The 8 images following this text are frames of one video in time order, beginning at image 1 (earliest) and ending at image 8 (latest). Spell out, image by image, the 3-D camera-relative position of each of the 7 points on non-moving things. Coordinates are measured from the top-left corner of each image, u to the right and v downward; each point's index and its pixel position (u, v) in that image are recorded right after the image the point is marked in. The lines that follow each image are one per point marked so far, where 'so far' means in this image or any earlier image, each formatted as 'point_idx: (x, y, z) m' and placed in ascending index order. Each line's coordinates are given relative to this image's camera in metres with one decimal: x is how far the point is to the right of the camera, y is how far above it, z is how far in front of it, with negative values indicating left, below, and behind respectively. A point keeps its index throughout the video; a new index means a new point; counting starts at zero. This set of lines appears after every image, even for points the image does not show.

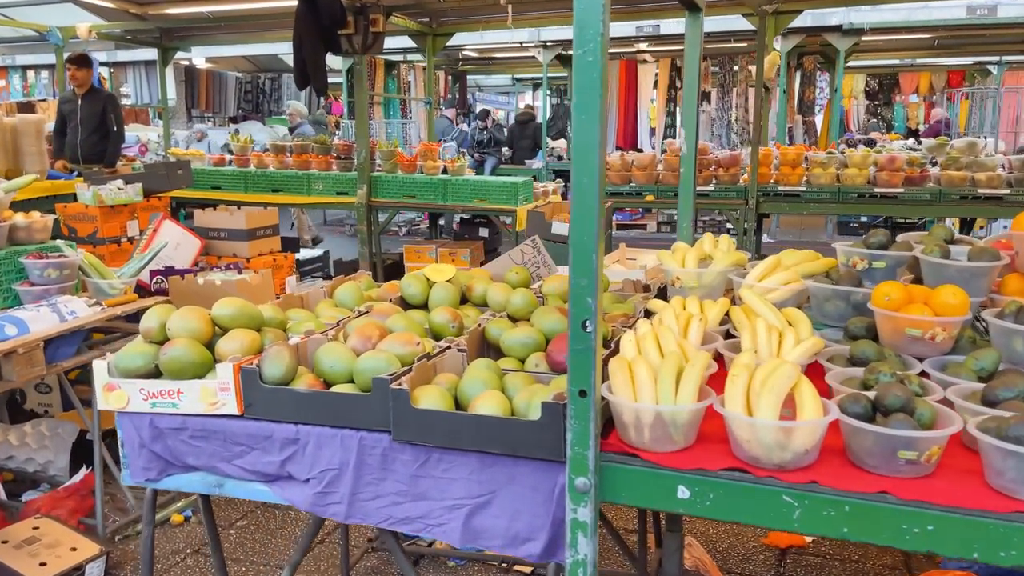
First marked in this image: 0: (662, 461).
0: (+0.4, -0.5, +2.2) m
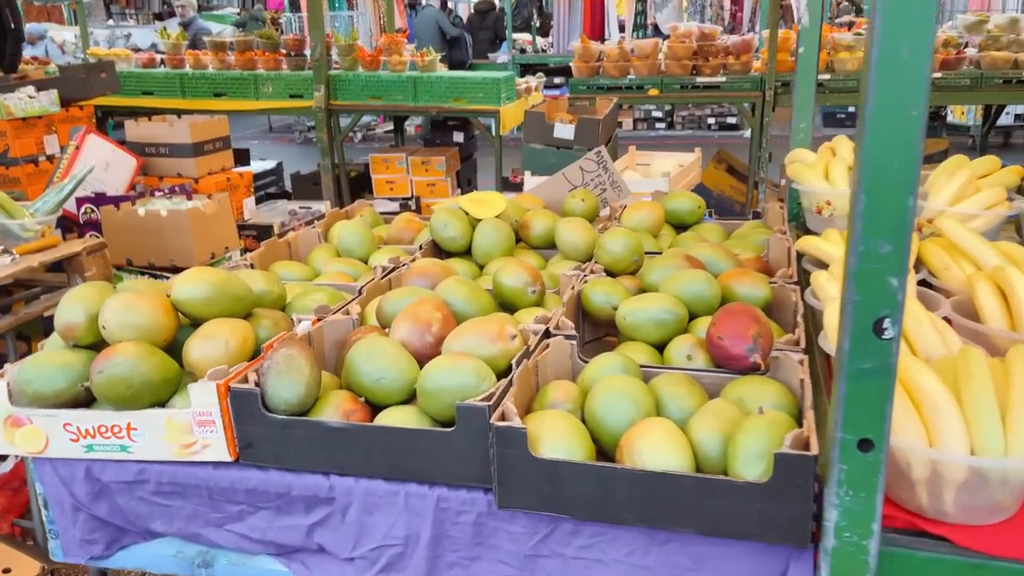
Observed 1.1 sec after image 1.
0: (+0.8, -0.4, +1.3) m
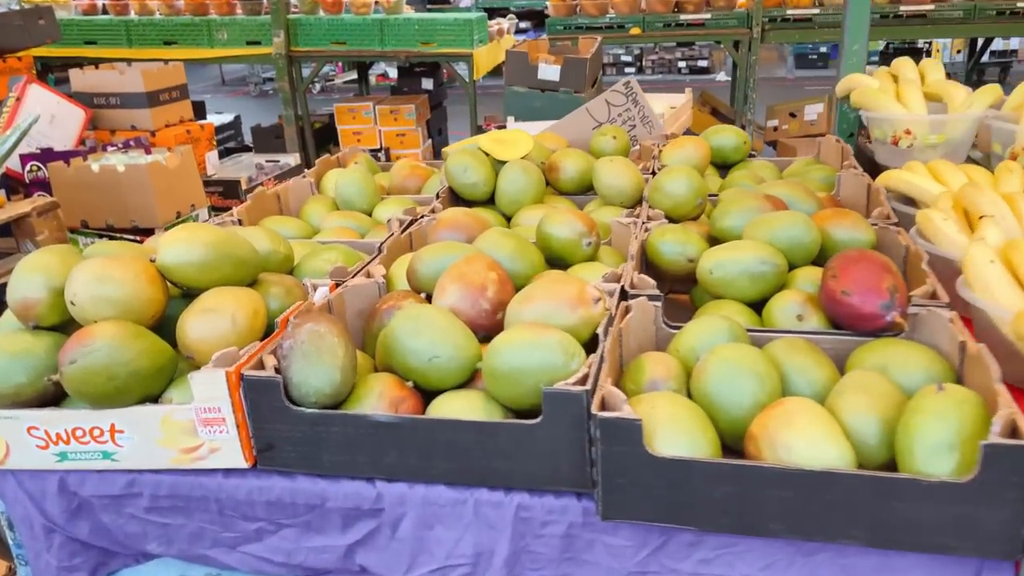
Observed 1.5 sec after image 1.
0: (+0.9, -0.3, +1.0) m
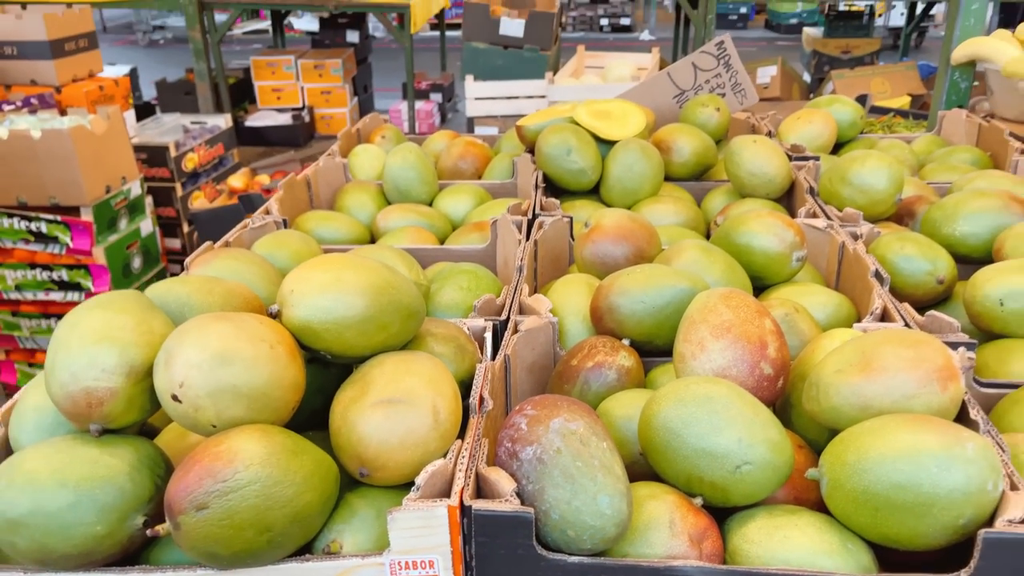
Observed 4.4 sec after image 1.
0: (+1.3, -0.4, +0.7) m
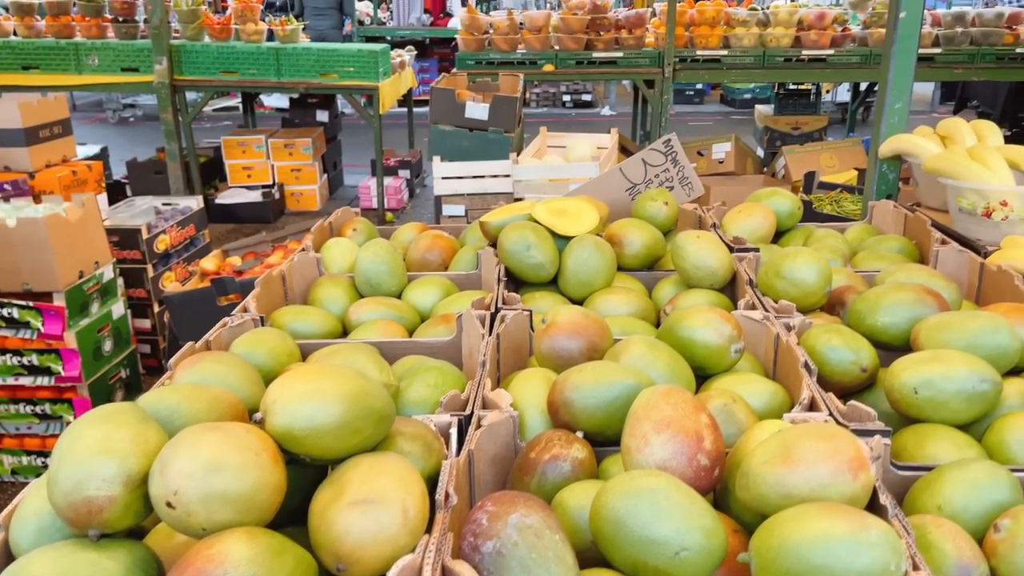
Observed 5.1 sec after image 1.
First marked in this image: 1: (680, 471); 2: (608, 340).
0: (+1.3, -0.5, +0.9) m
1: (+0.2, -0.2, +1.1) m
2: (+0.2, -0.1, +1.5) m
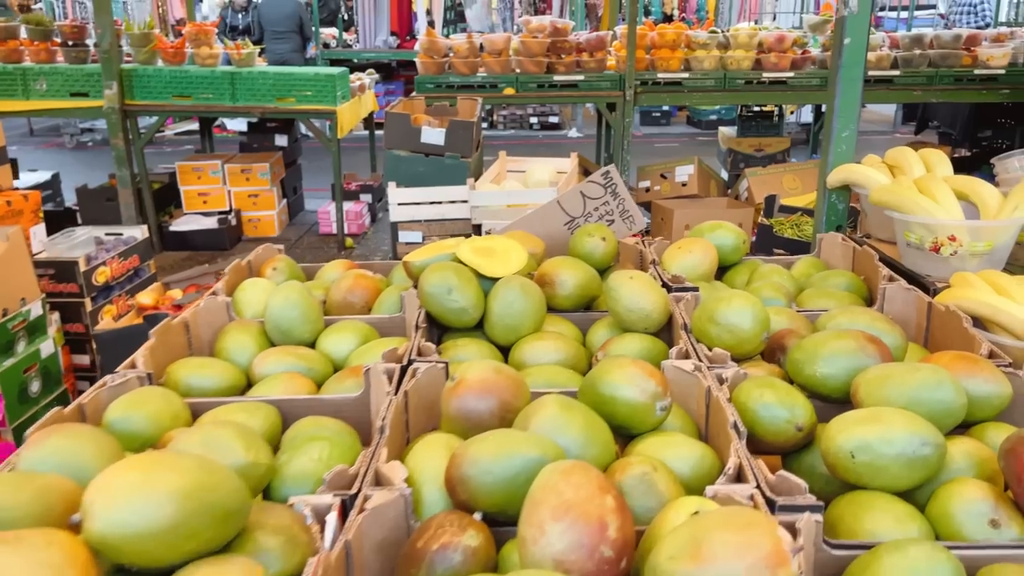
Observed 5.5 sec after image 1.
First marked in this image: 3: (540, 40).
0: (+1.2, -0.6, +0.7) m
1: (+0.1, -0.3, +1.0) m
2: (0.0, -0.2, +1.4) m
3: (+0.2, +2.0, +6.4) m
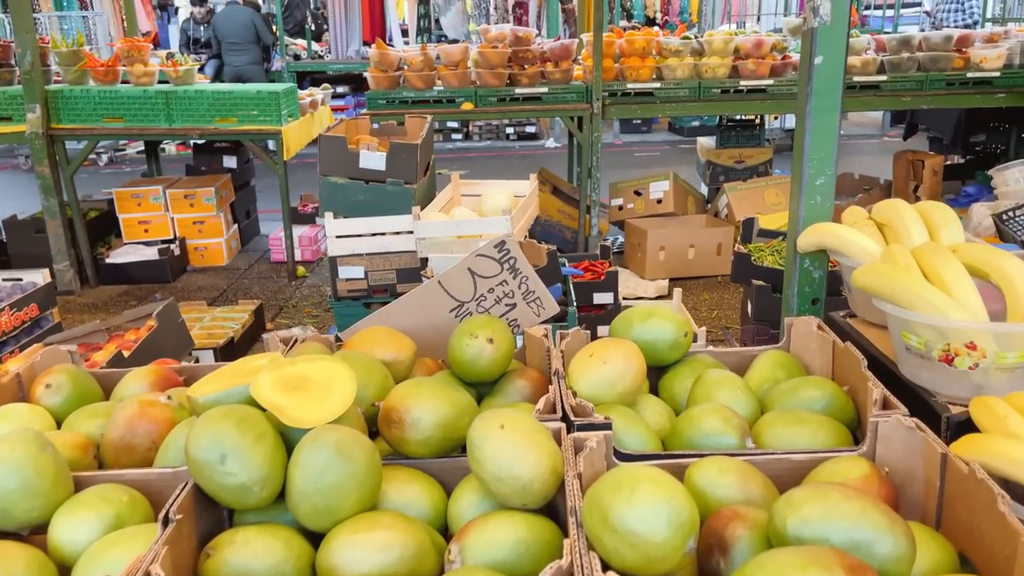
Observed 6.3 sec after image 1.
0: (+0.9, -0.8, +0.2) m
1: (-0.2, -0.6, +0.4) m
2: (-0.3, -0.4, +0.8) m
3: (-0.1, +1.7, +5.9) m
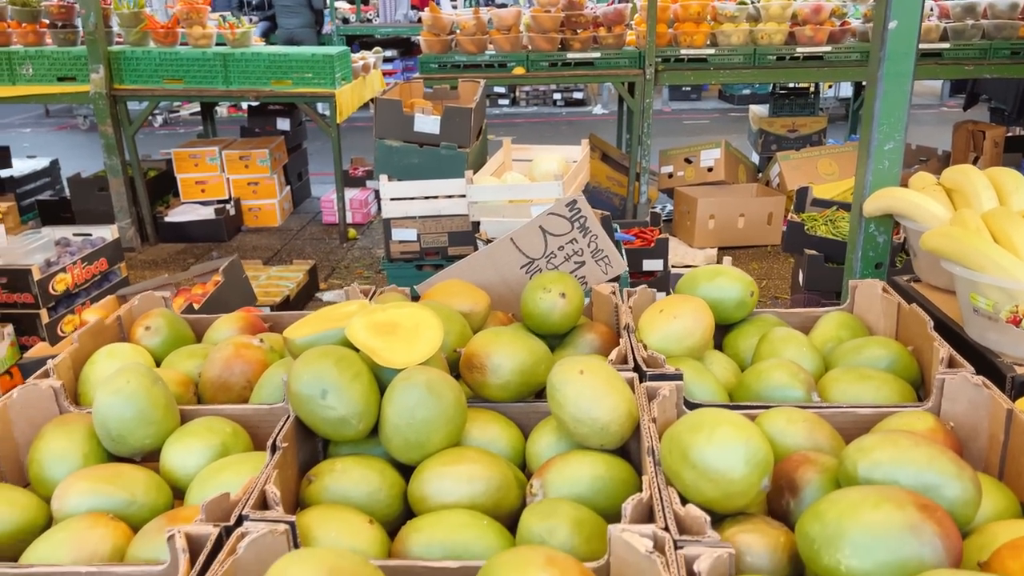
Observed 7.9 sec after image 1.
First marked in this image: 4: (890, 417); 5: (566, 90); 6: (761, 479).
0: (+1.0, -0.8, +0.2) m
1: (-0.1, -0.5, +0.5) m
2: (-0.2, -0.4, +0.9) m
3: (+0.3, +2.0, +5.8) m
4: (+0.6, -0.2, +1.3) m
5: (+0.9, +3.3, +13.7) m
6: (+0.3, -0.2, +1.1) m
